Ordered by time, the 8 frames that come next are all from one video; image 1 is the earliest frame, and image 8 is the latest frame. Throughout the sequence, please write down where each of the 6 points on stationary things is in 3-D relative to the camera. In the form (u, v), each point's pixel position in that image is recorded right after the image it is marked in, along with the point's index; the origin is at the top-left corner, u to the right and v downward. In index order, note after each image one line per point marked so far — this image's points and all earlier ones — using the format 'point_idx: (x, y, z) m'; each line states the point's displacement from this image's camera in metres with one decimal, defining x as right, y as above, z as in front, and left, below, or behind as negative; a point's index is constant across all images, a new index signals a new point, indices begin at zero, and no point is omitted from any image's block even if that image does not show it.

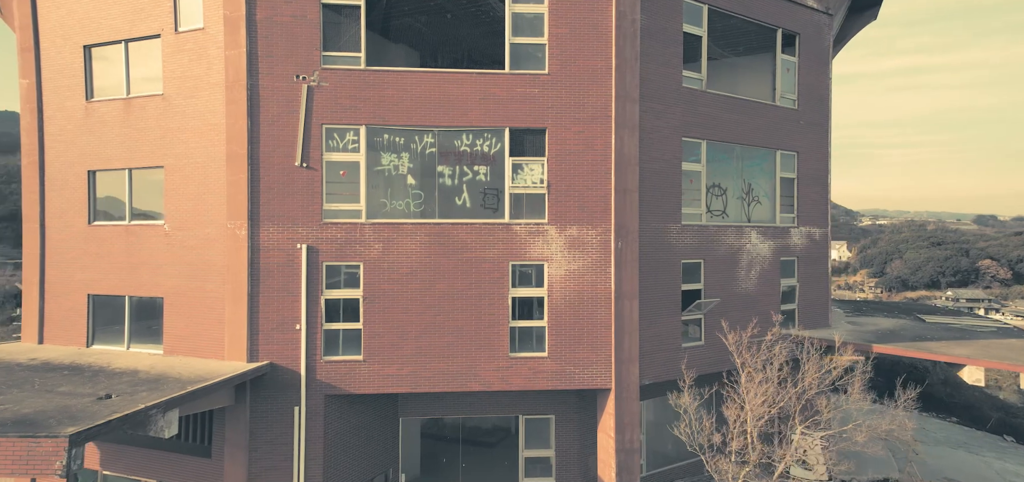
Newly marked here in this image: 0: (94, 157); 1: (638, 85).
0: (-10.8, +2.2, +18.1) m
1: (+3.0, +3.7, +16.6) m
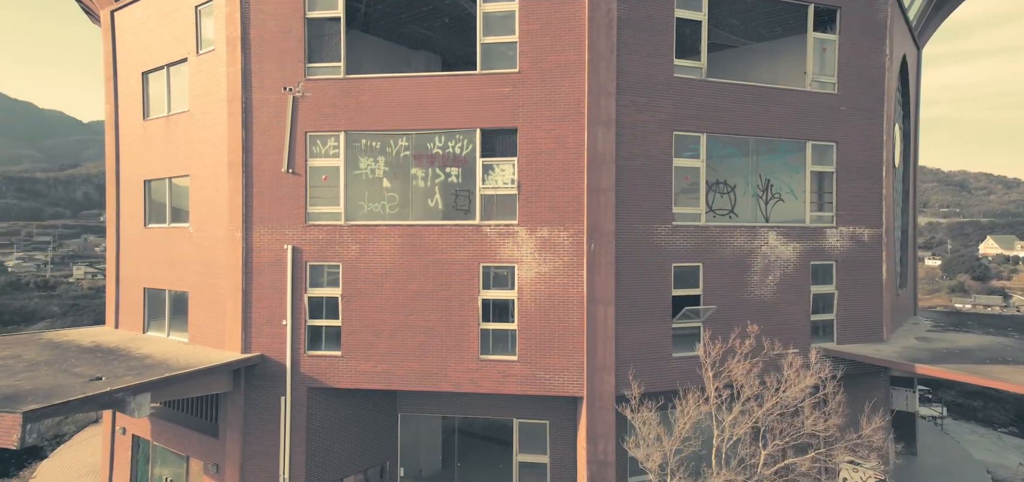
0: (-10.7, +2.1, +20.6) m
1: (+2.3, +3.7, +15.8) m
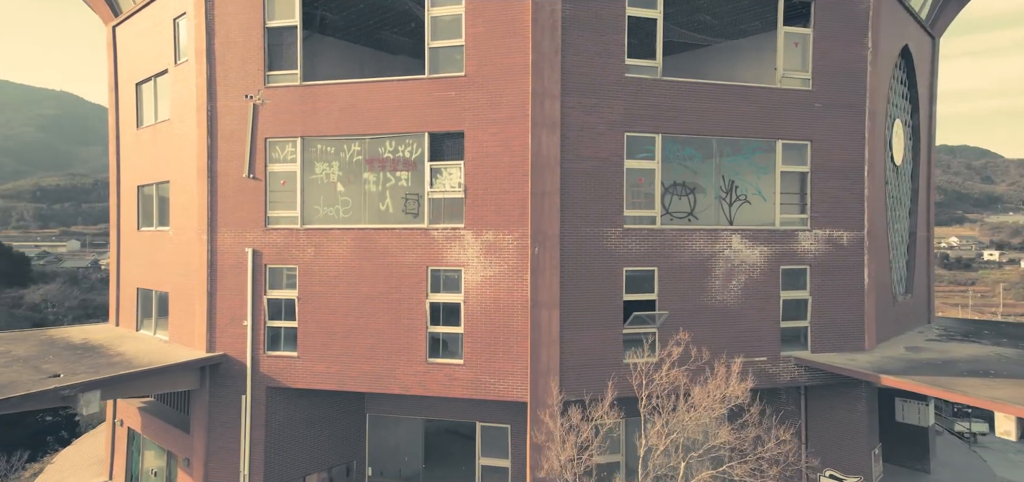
0: (-11.4, +2.1, +21.6) m
1: (+1.0, +3.6, +15.5) m
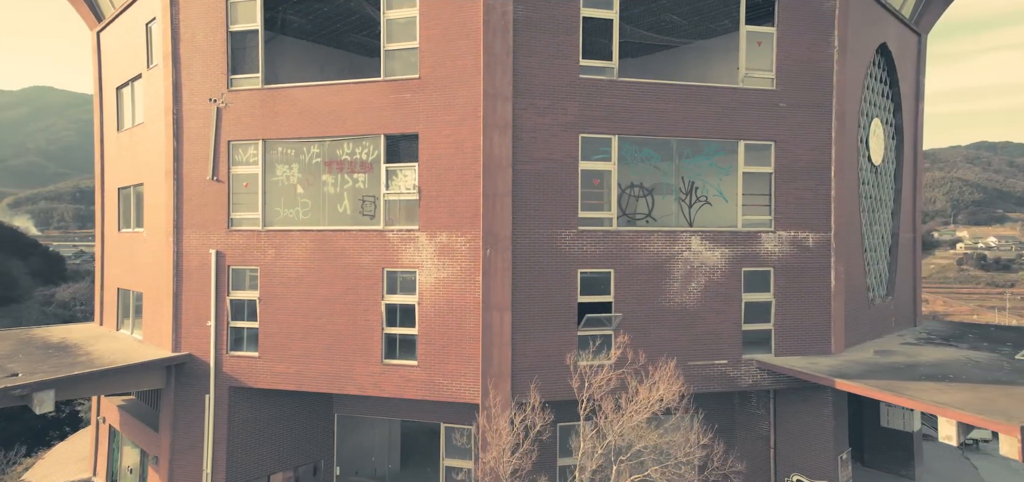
0: (-12.3, +2.0, +22.0) m
1: (-0.1, +3.5, +15.5) m
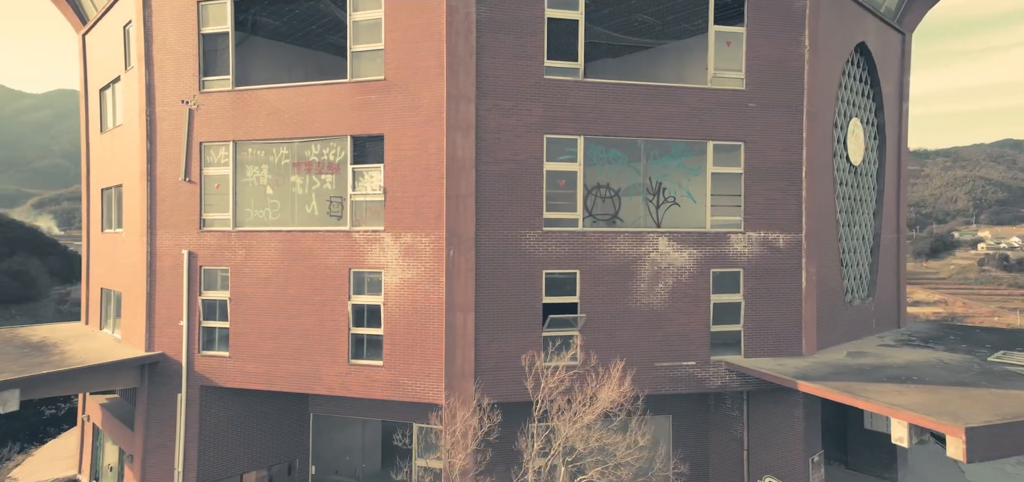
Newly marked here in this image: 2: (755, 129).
0: (-13.0, +2.0, +22.2) m
1: (-0.9, +3.5, +15.5) m
2: (+6.0, +2.8, +17.3) m
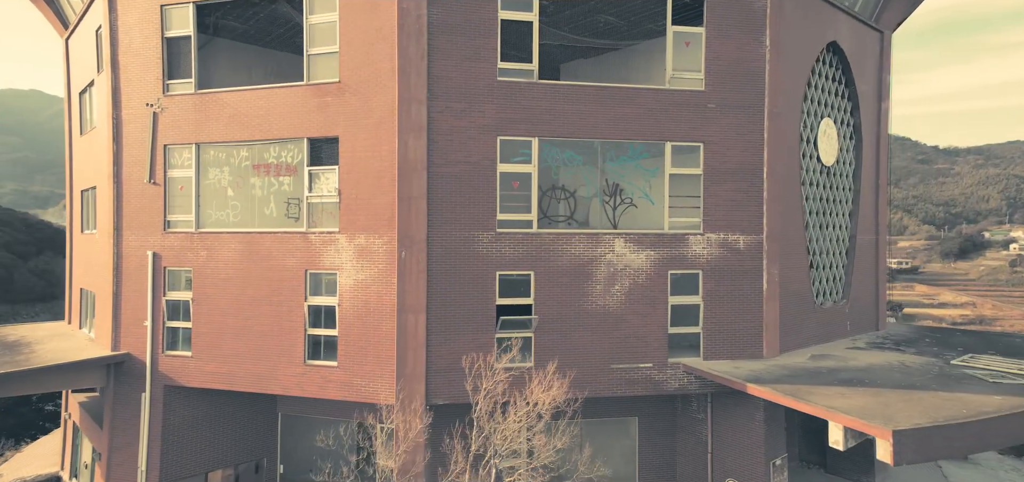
0: (-13.9, +2.0, +22.6) m
1: (-2.0, +3.5, +15.6) m
2: (+5.0, +2.7, +17.2) m
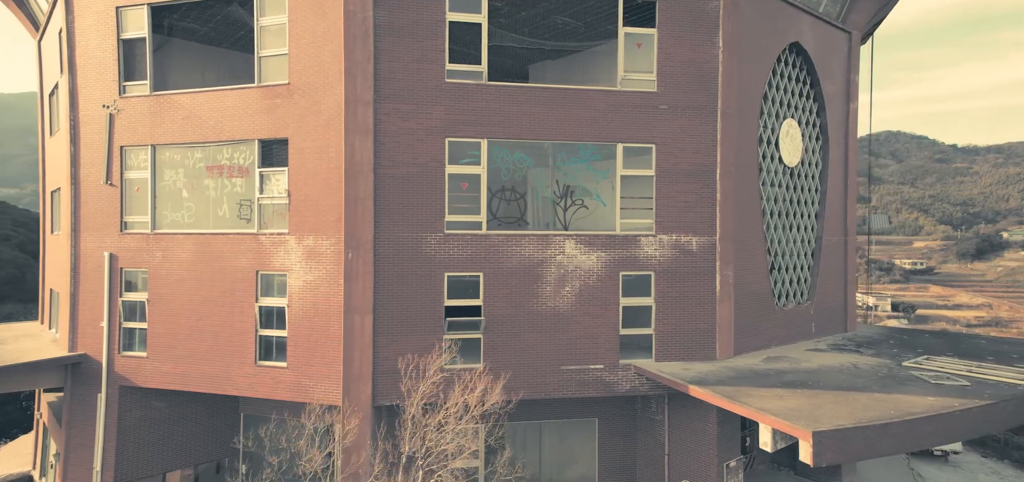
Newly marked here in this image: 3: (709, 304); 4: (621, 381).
0: (-15.1, +2.0, +22.7) m
1: (-3.1, +3.5, +15.6) m
2: (+3.8, +2.7, +17.2) m
3: (+4.9, -1.6, +17.4) m
4: (+2.6, -3.4, +16.9) m
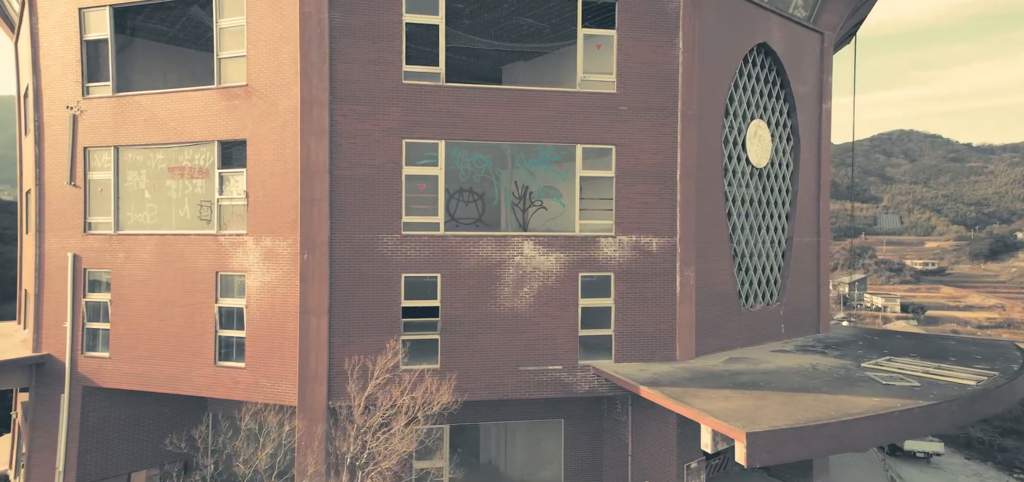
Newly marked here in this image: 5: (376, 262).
0: (-16.0, +1.9, +22.8) m
1: (-4.1, +3.4, +15.7) m
2: (+2.8, +2.7, +17.2) m
3: (+3.9, -1.6, +17.4) m
4: (+1.6, -3.4, +16.9) m
5: (-3.1, -0.5, +16.0) m
